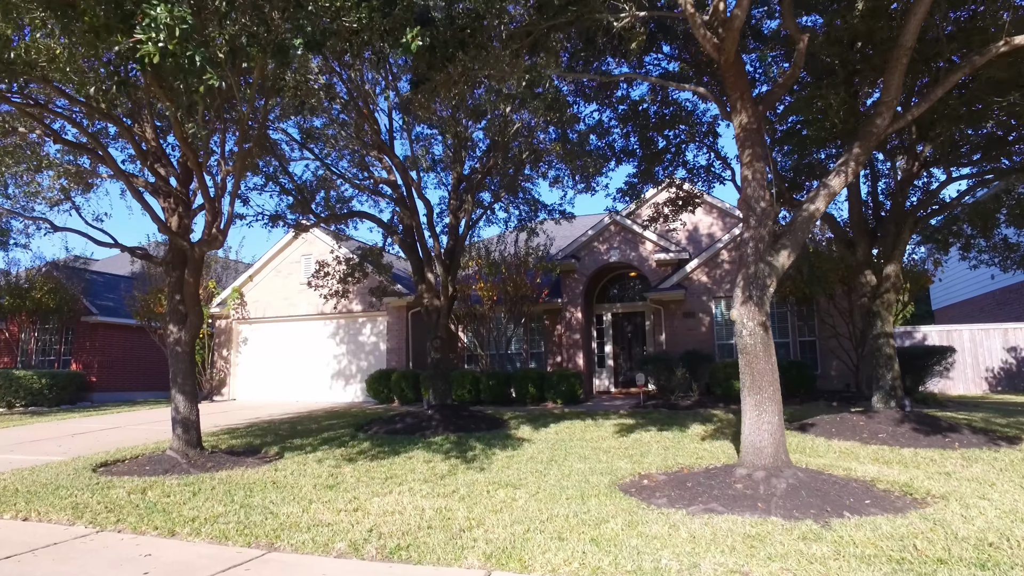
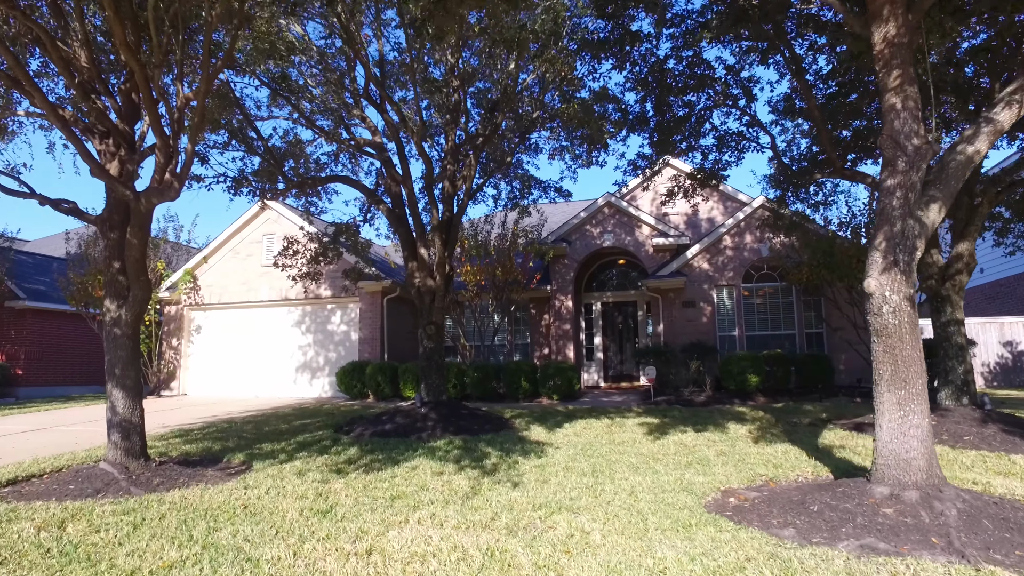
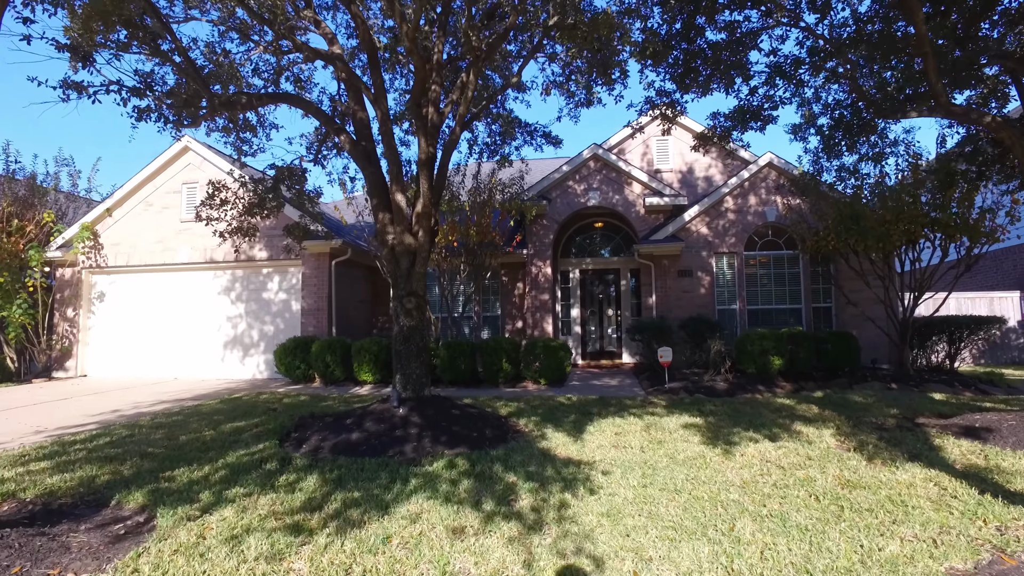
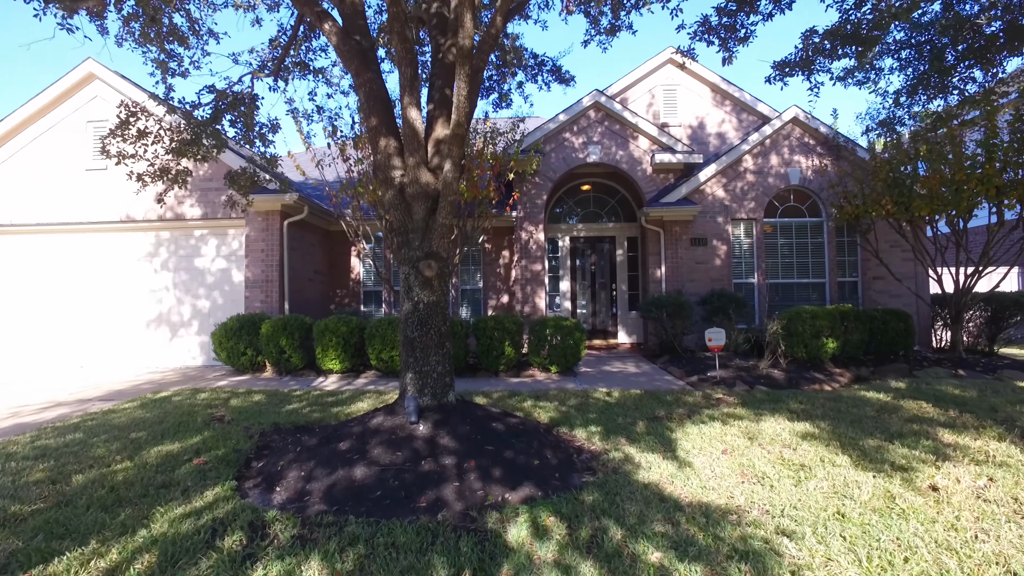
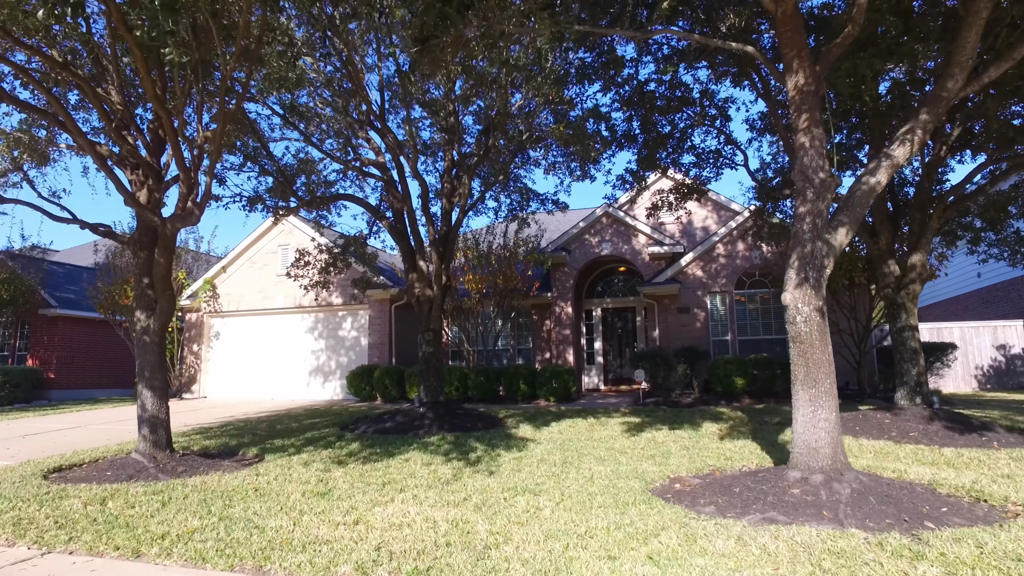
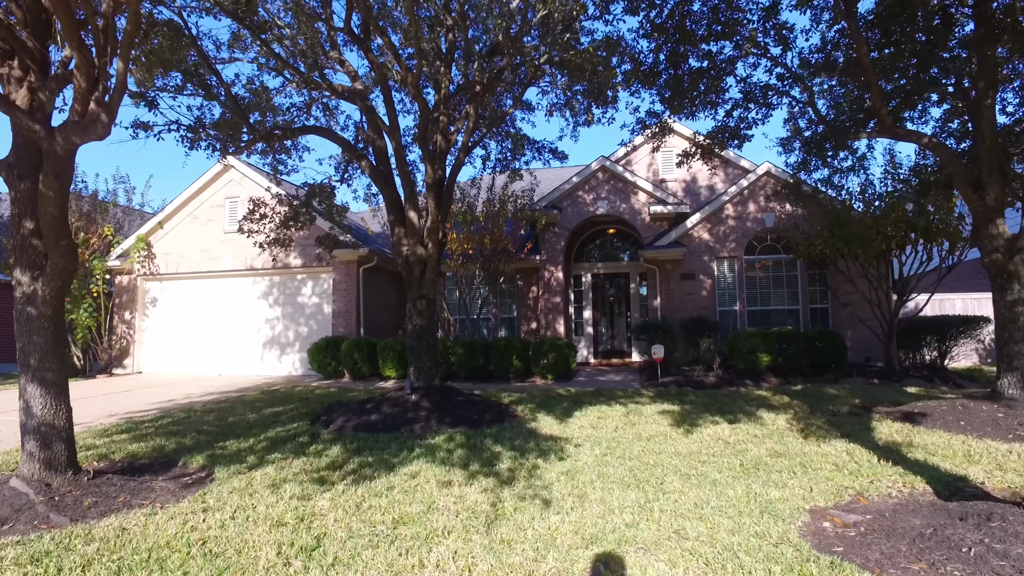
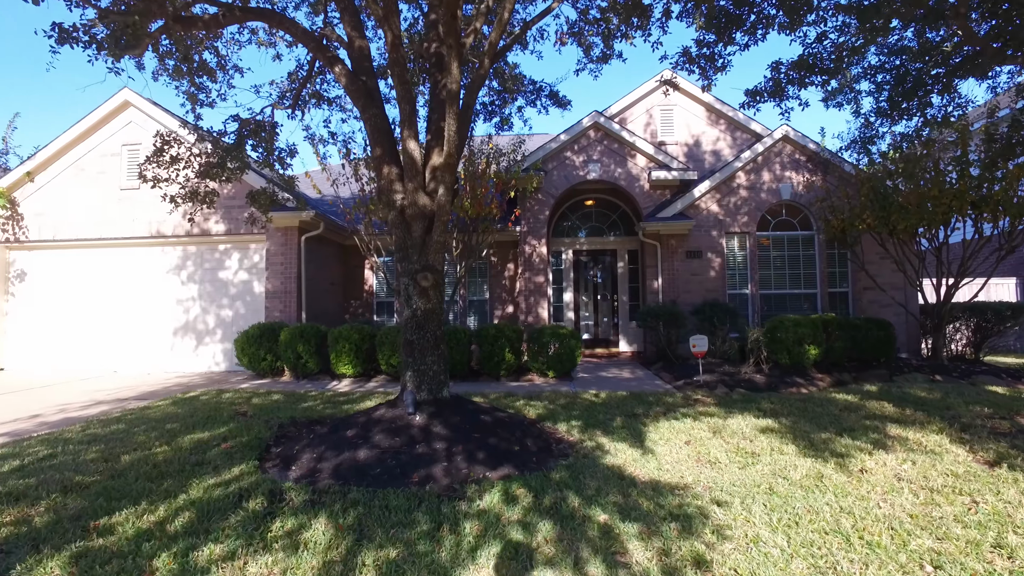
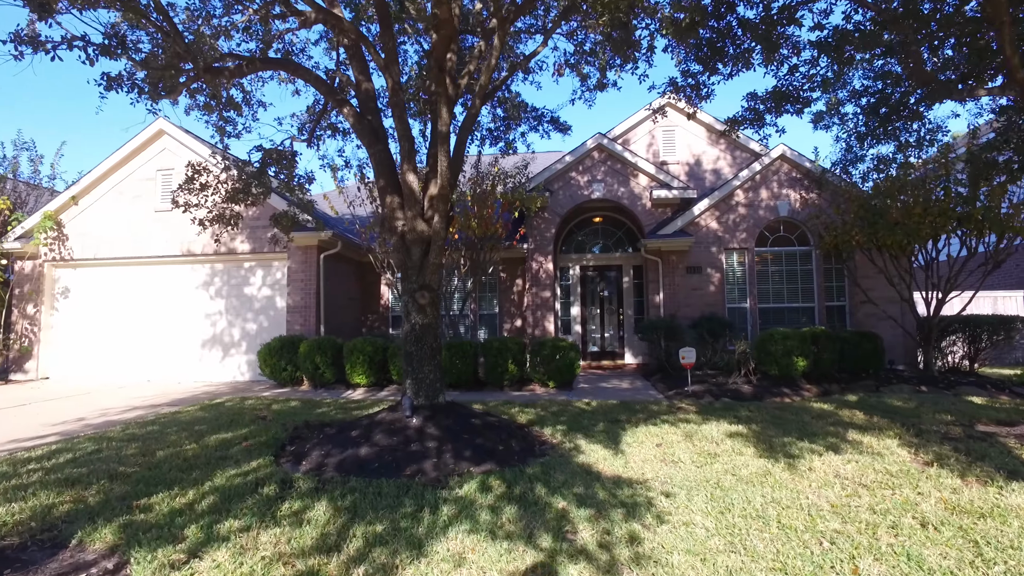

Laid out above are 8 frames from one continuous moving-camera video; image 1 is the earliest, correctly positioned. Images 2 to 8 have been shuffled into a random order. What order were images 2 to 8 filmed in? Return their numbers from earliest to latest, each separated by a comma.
5, 2, 6, 3, 8, 7, 4
